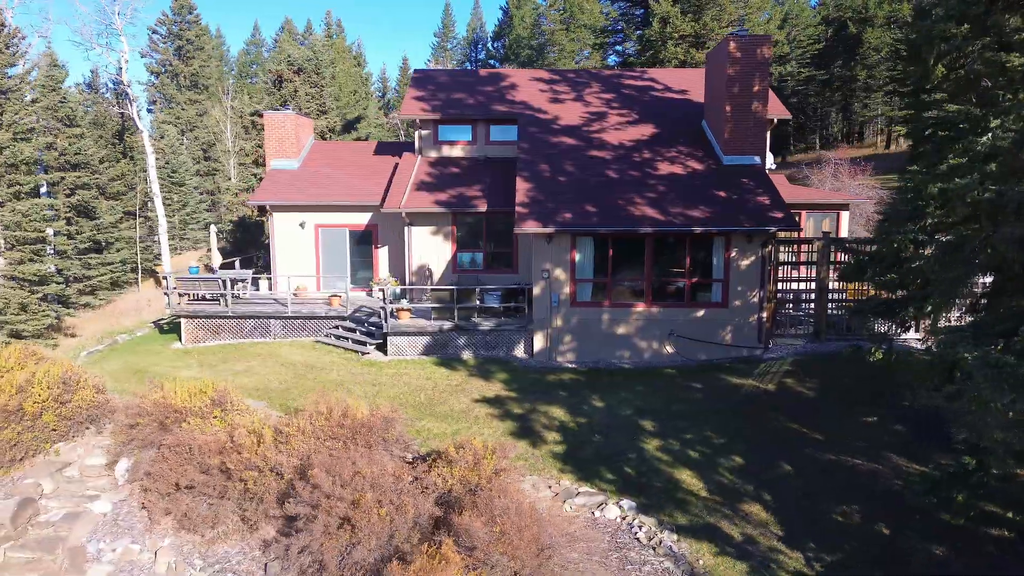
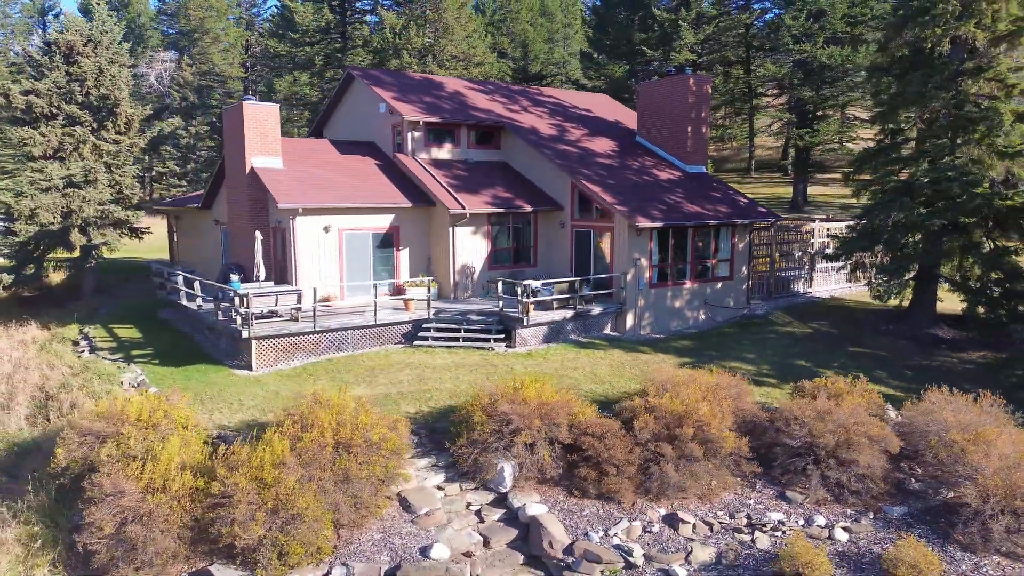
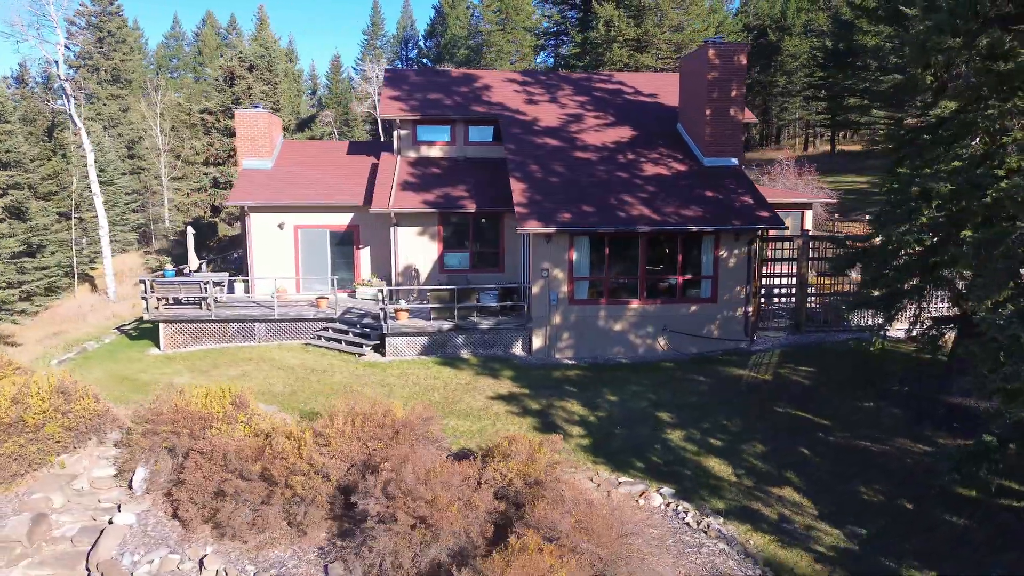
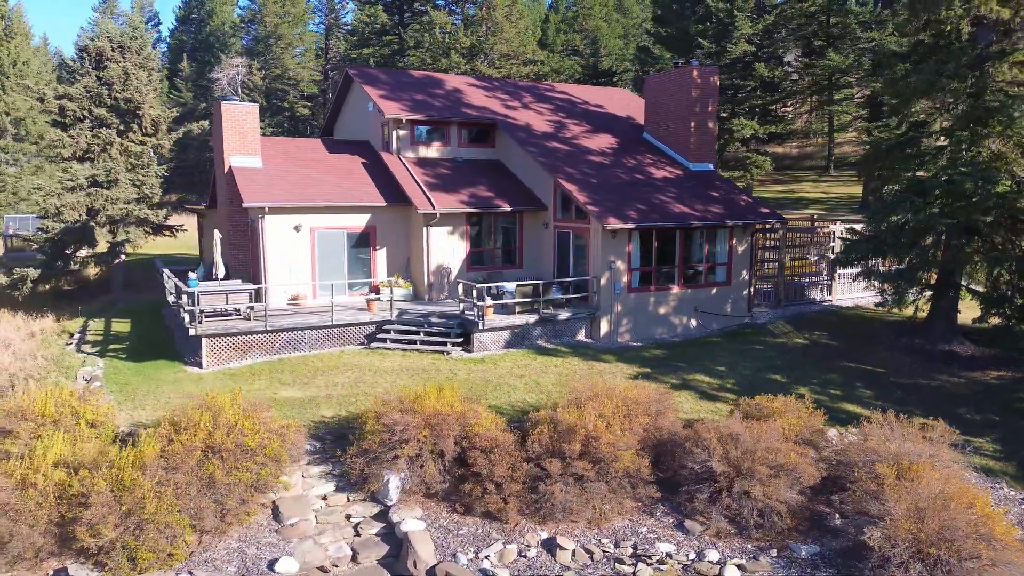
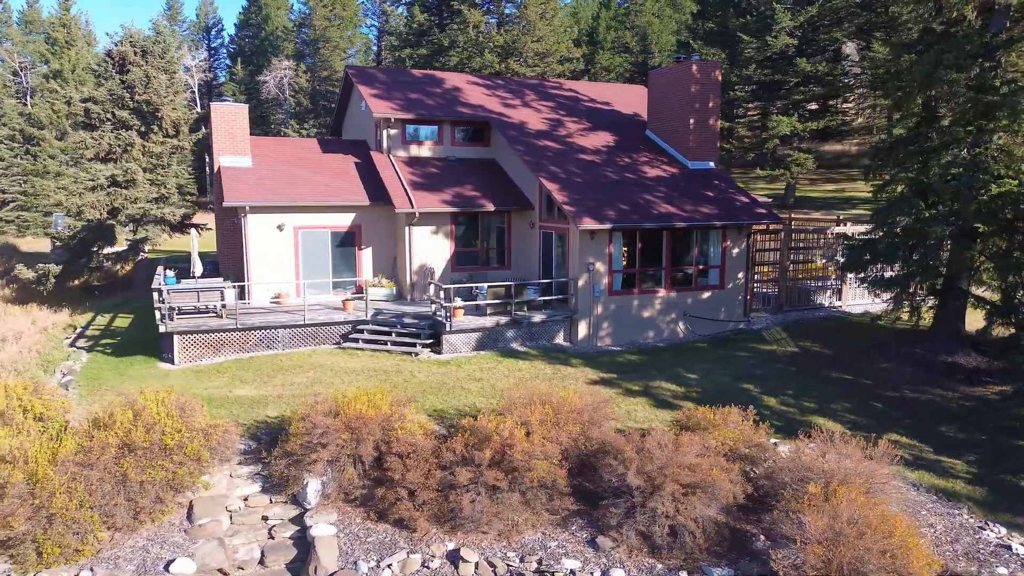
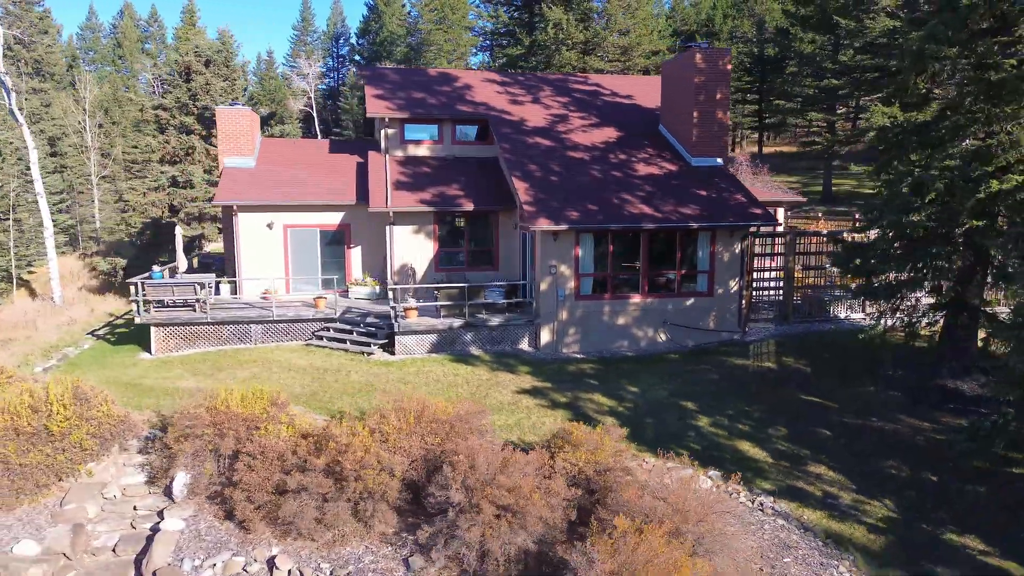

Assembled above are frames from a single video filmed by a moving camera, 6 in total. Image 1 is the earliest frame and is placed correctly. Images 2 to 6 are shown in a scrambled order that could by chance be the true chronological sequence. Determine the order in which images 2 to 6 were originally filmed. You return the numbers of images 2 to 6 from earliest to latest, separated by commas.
3, 6, 5, 4, 2
